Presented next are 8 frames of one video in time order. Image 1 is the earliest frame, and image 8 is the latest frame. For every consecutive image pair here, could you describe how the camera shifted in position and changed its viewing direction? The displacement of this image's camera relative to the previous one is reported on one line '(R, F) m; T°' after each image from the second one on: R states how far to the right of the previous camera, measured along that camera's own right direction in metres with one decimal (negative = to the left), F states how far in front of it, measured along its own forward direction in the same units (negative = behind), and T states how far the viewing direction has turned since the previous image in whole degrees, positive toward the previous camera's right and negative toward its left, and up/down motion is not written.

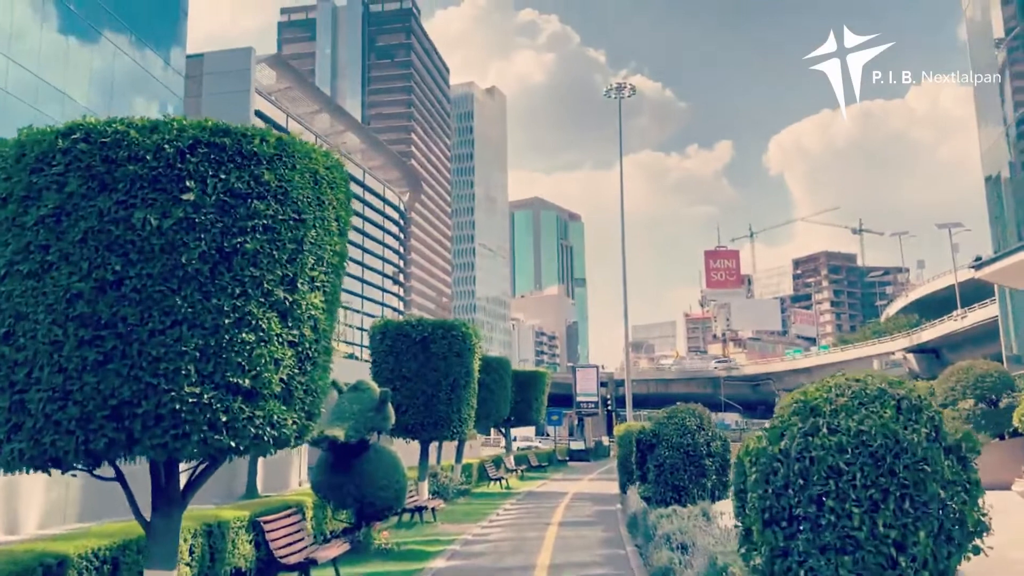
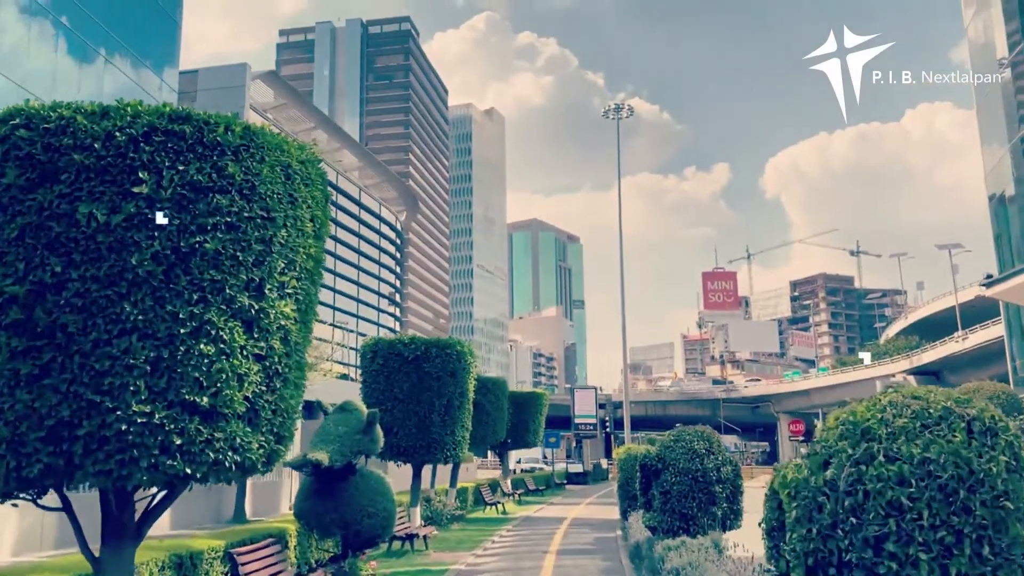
(0.0, +0.7) m; 0°
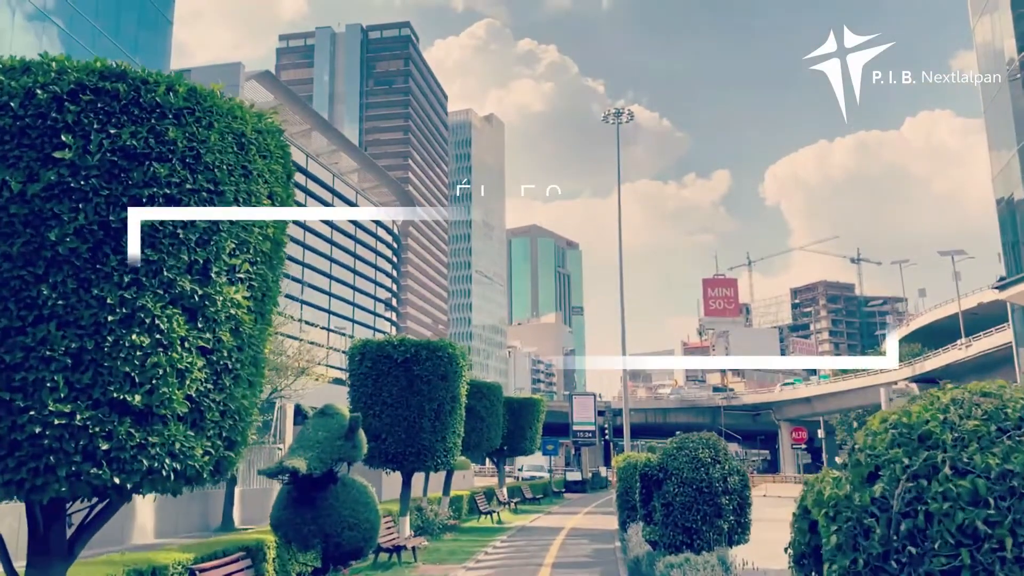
(+0.1, +0.7) m; 0°
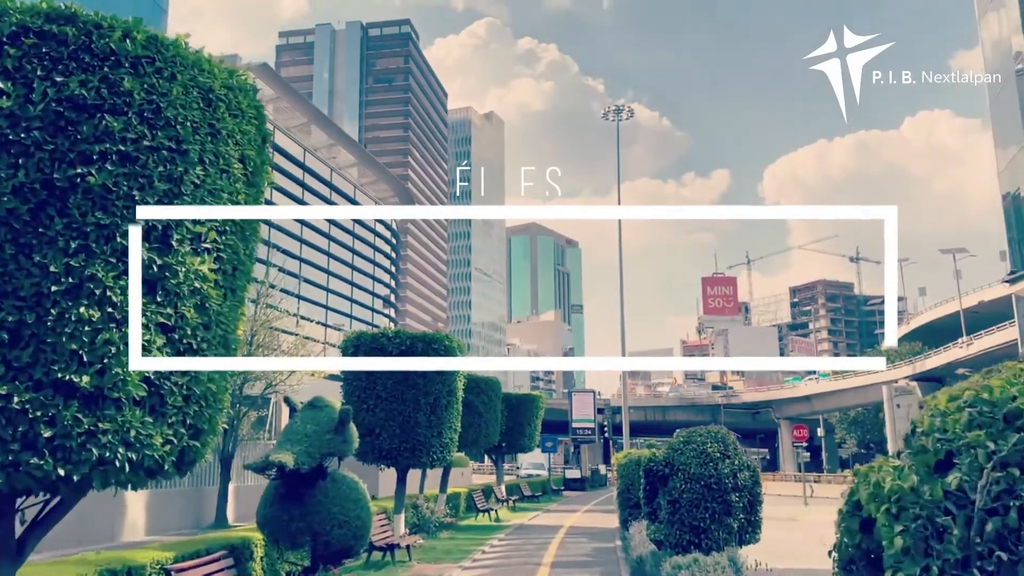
(0.0, +0.5) m; 0°
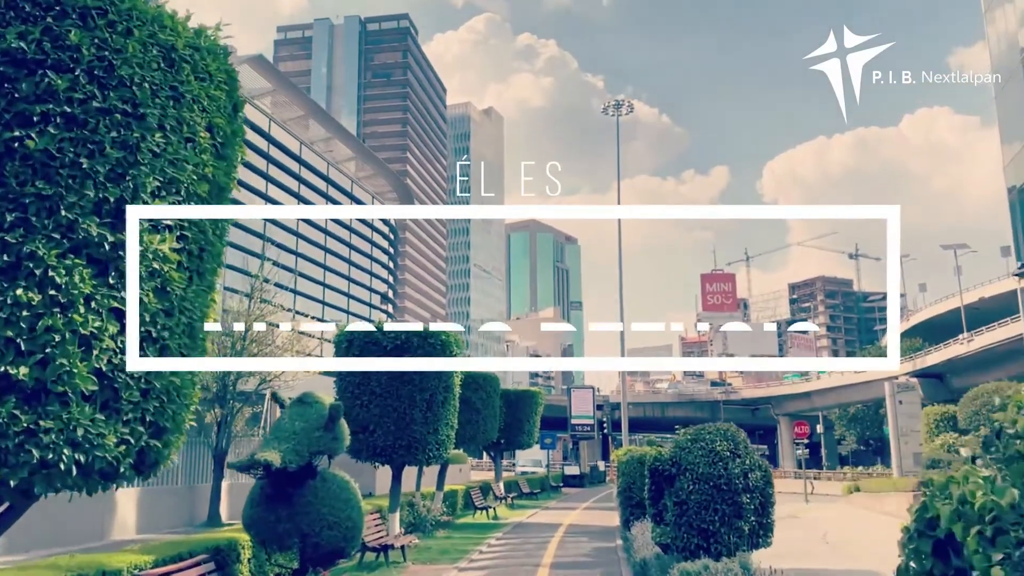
(0.0, +0.5) m; 0°
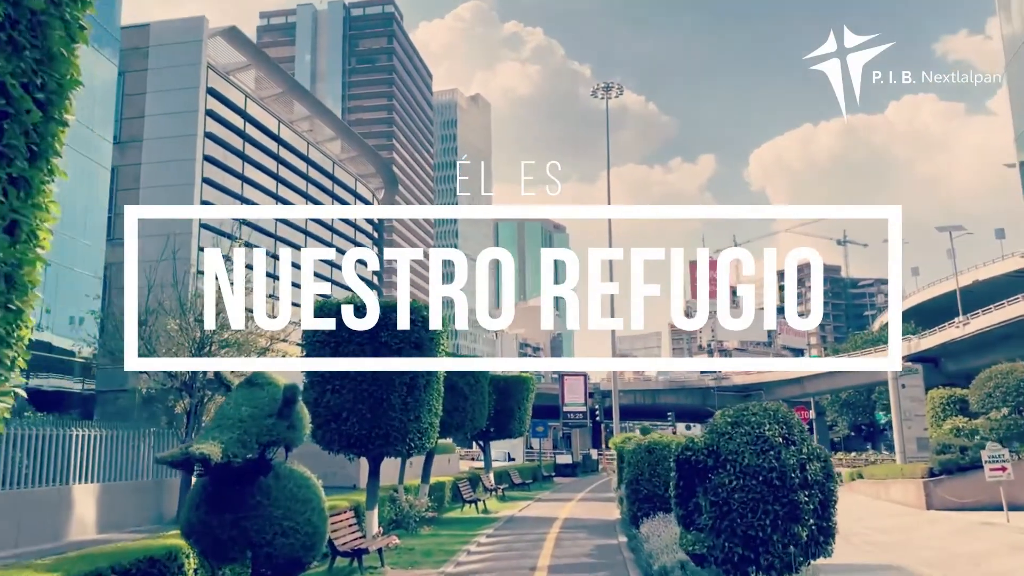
(0.0, +1.8) m; +1°
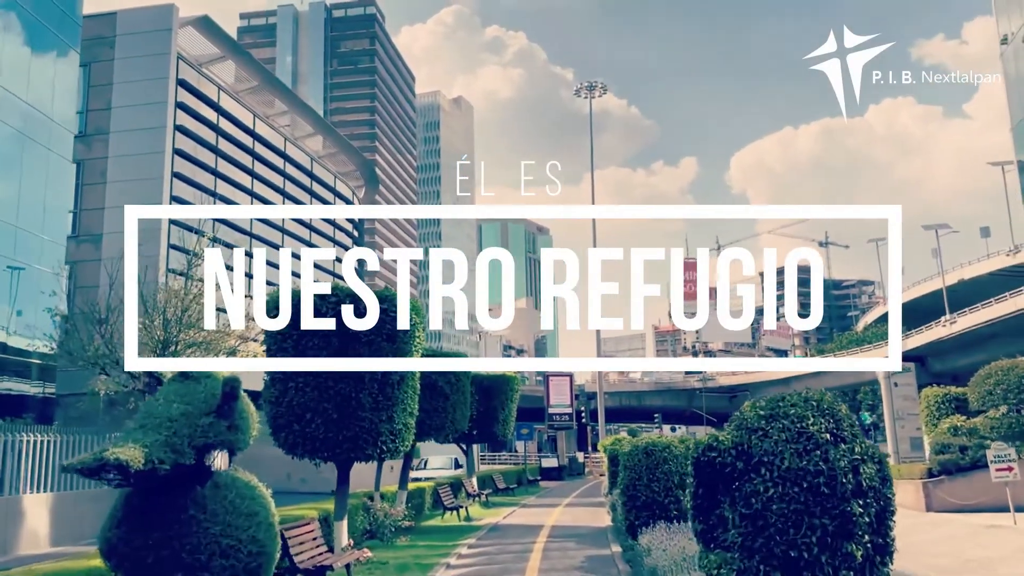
(0.0, +1.3) m; +1°
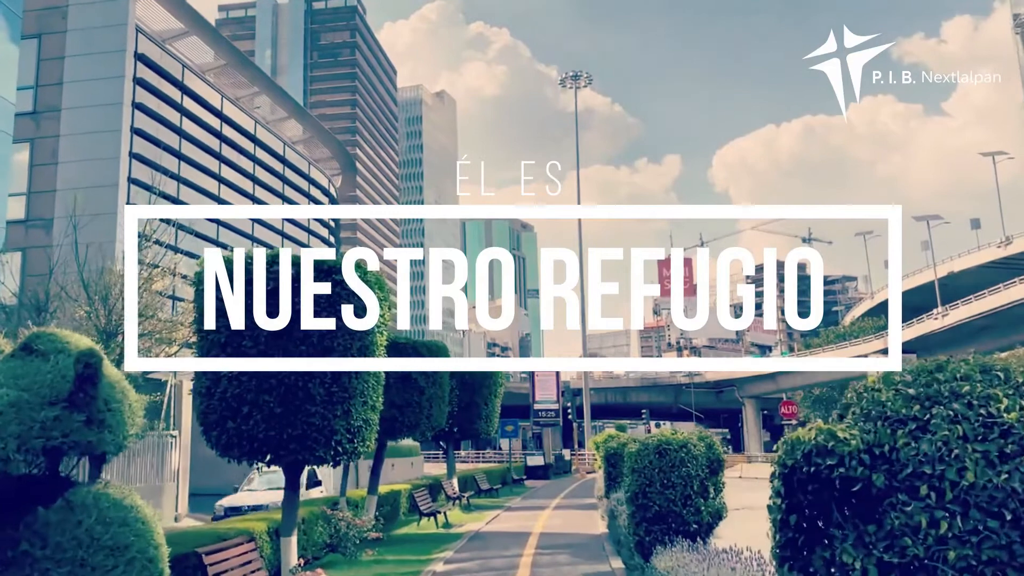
(0.0, +2.2) m; +1°
